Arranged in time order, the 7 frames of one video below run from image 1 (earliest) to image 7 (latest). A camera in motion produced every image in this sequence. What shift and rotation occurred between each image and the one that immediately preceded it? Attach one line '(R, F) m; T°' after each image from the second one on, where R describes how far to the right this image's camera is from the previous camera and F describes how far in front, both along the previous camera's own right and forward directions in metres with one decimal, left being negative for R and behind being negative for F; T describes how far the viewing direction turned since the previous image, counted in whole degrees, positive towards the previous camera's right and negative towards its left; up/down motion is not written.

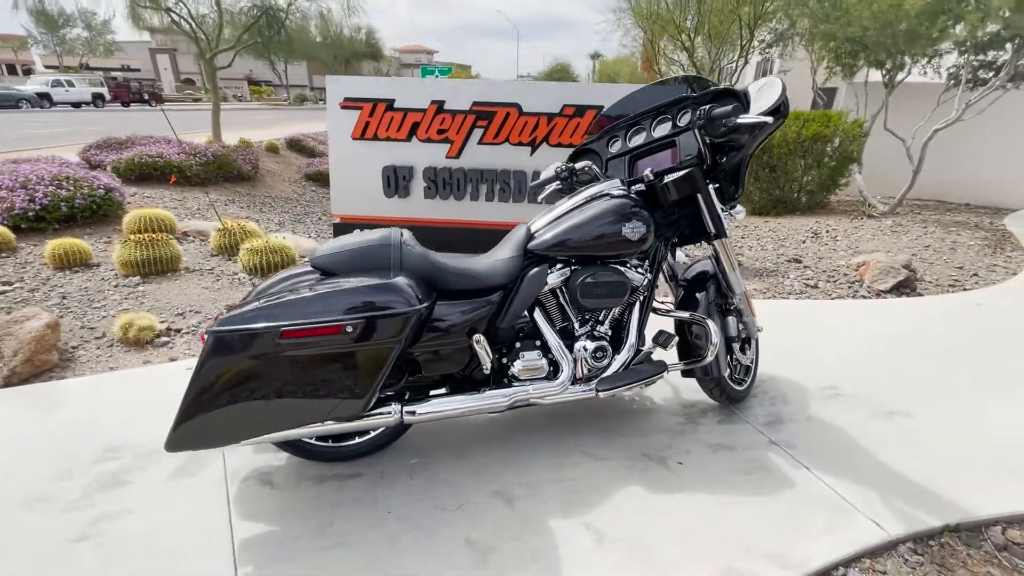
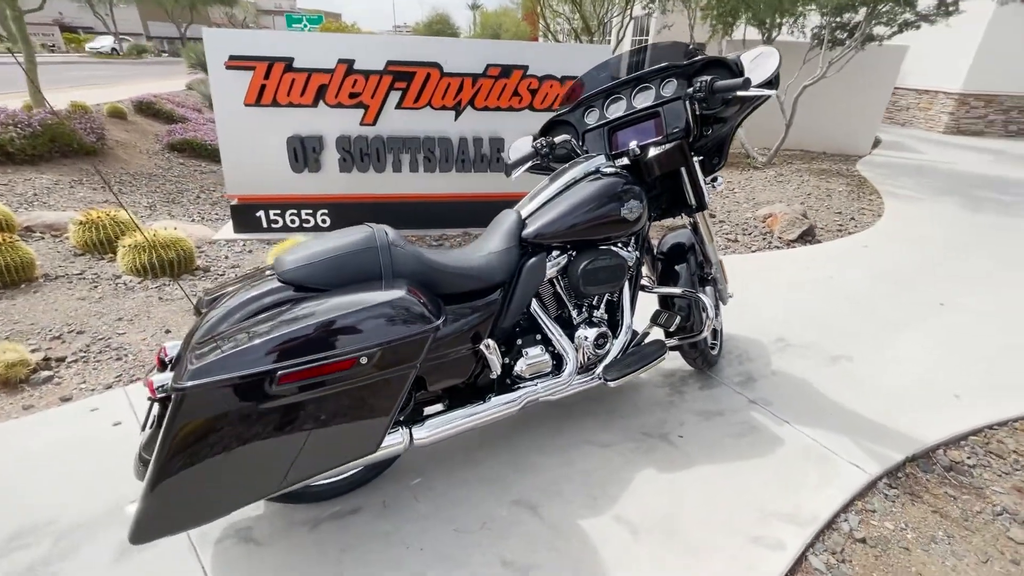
(-0.4, +0.2) m; +12°
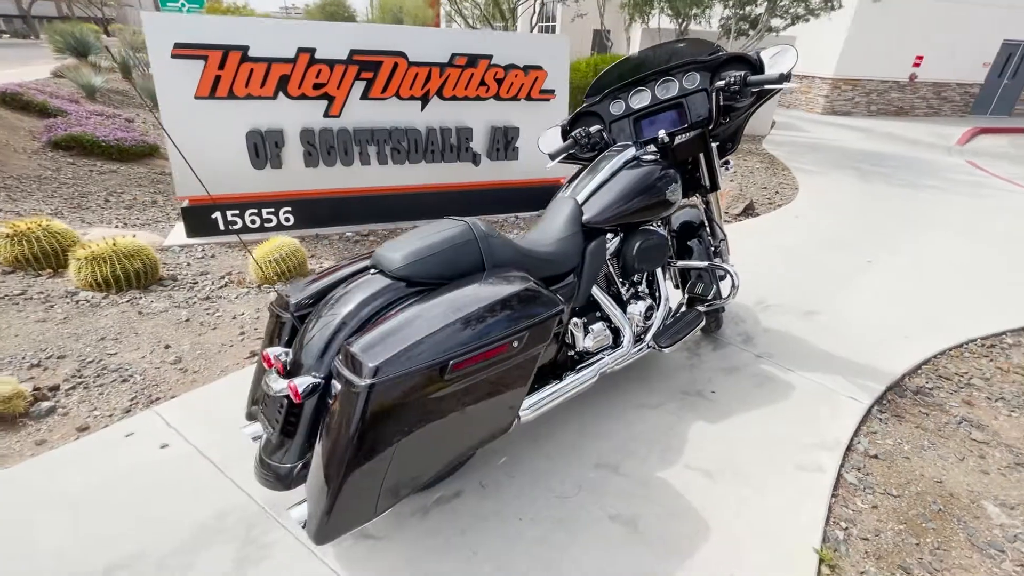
(-0.6, -0.1) m; +10°
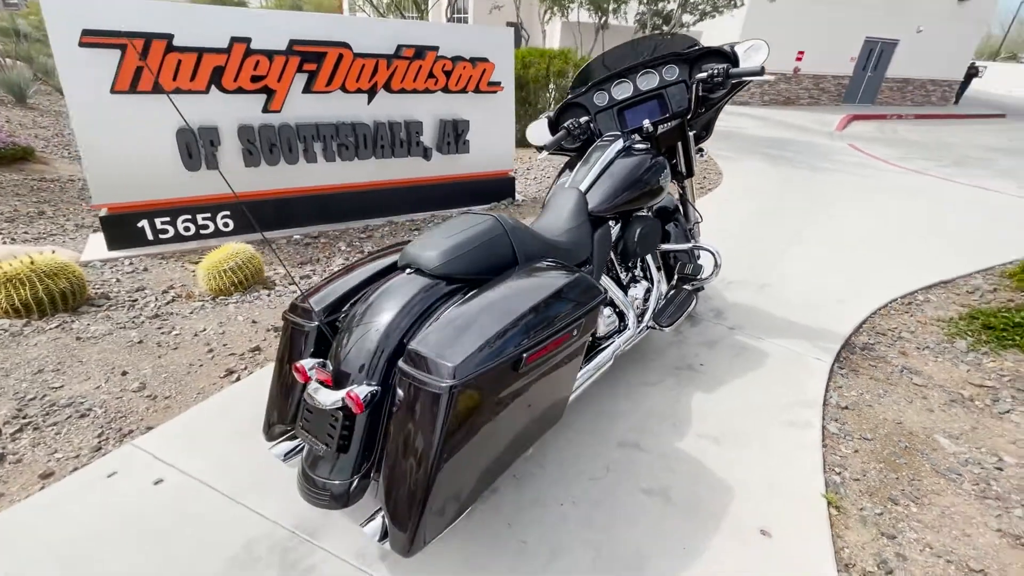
(-0.4, 0.0) m; +9°
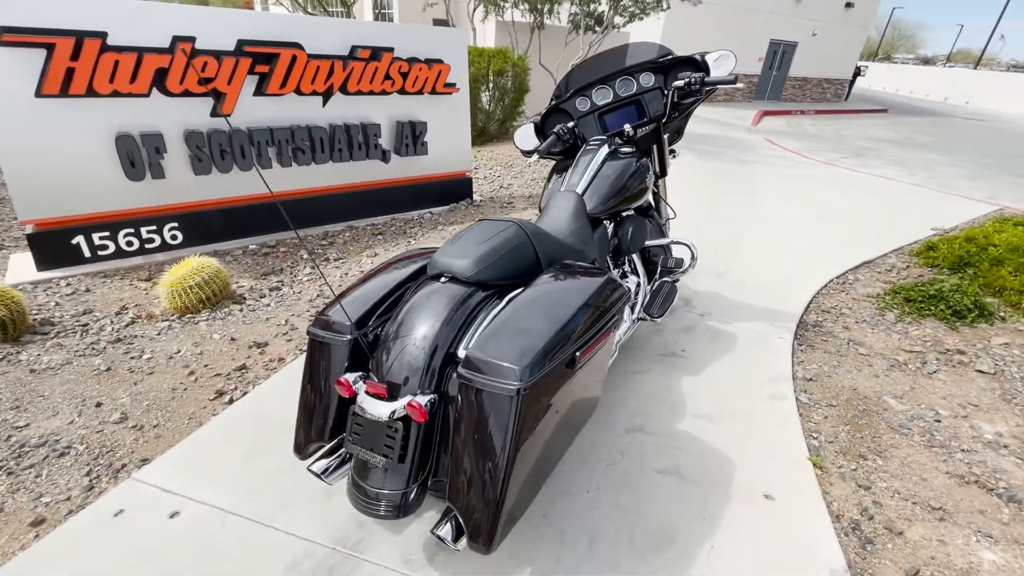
(-0.3, -0.1) m; +8°
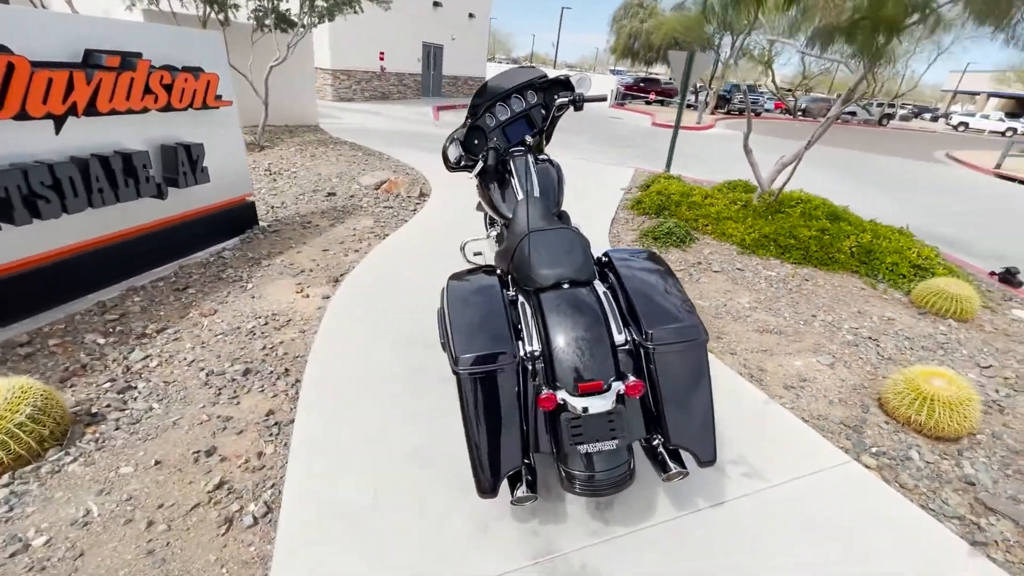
(-1.5, +0.2) m; +34°
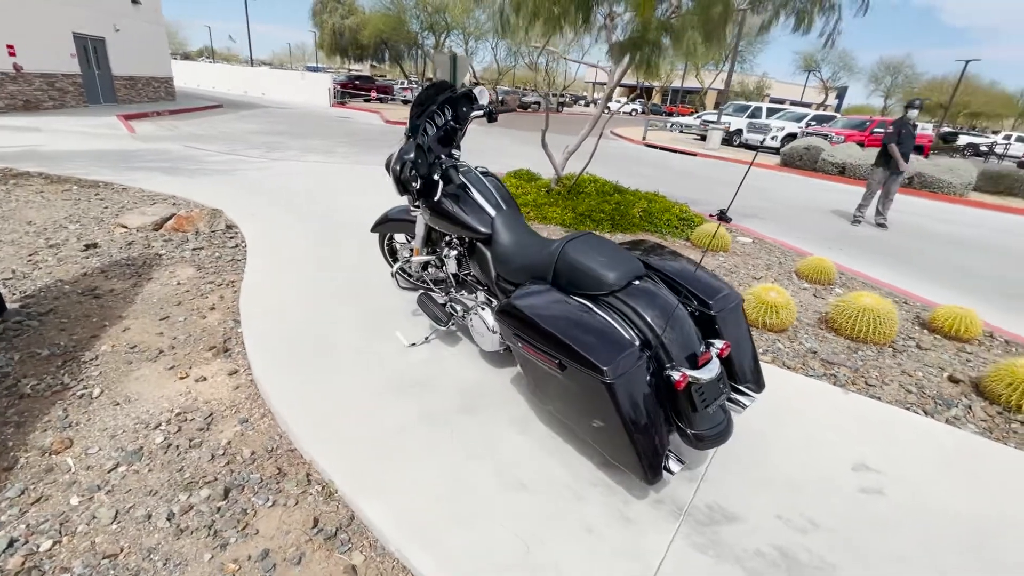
(-1.3, +0.3) m; +29°
